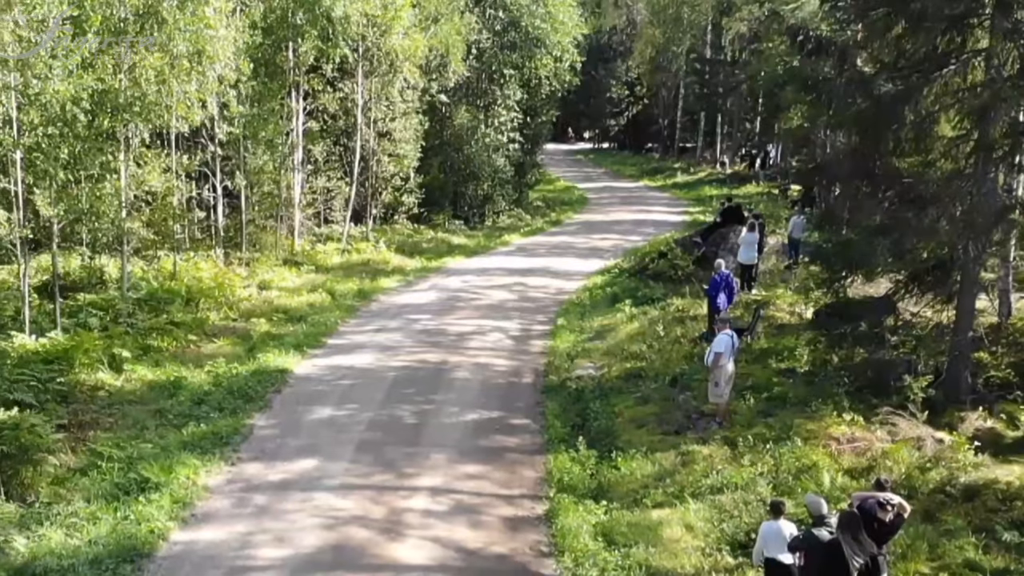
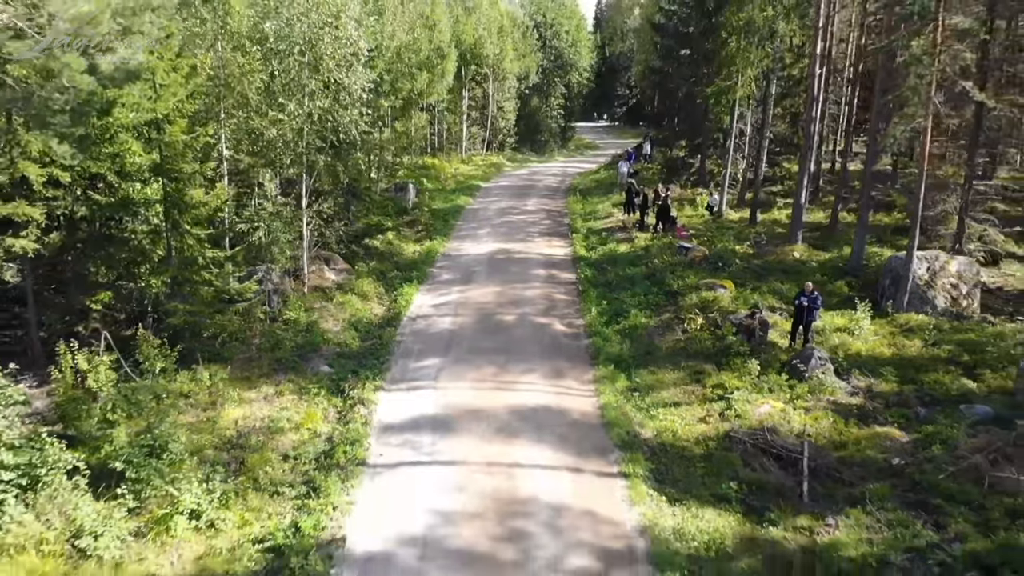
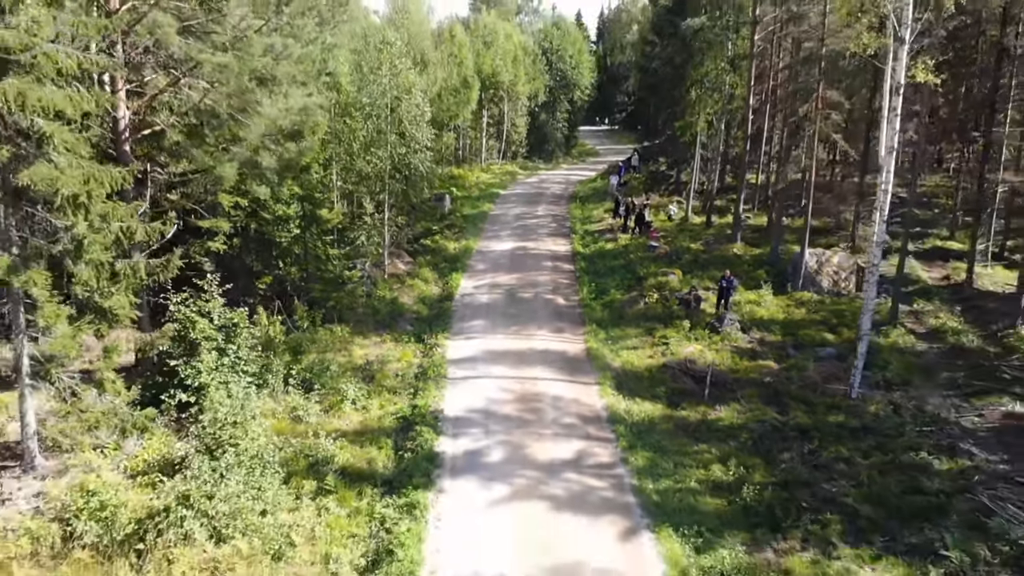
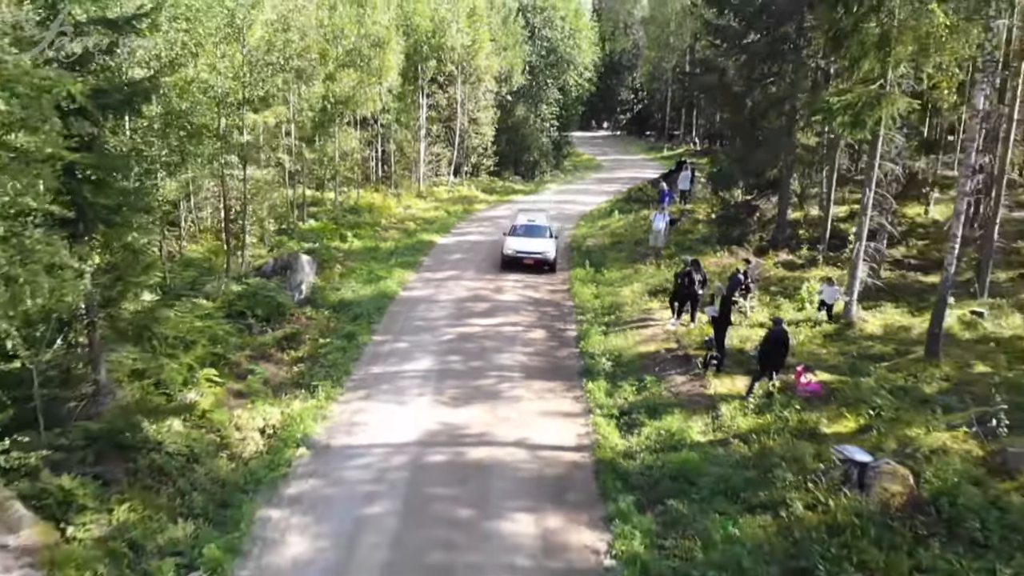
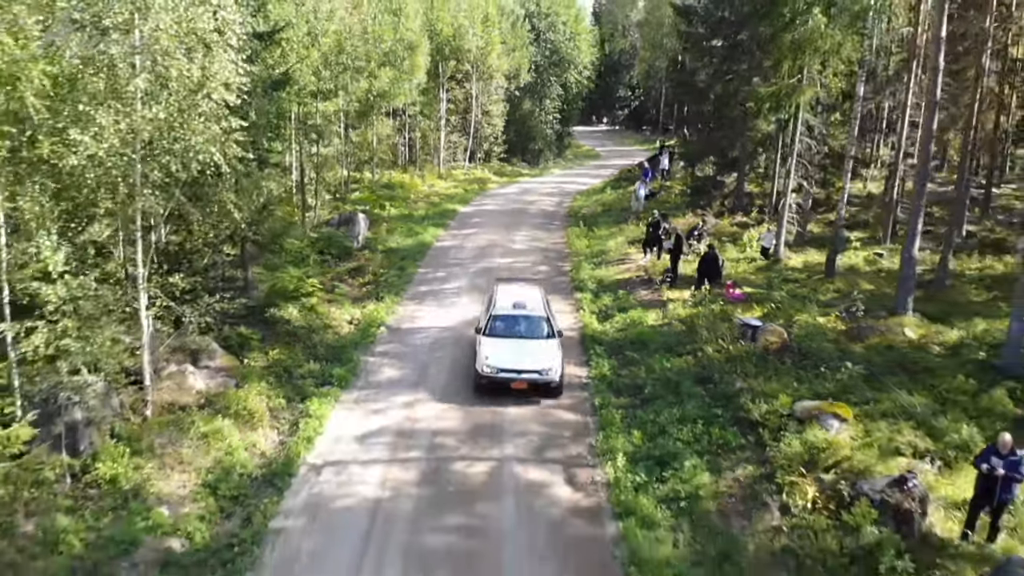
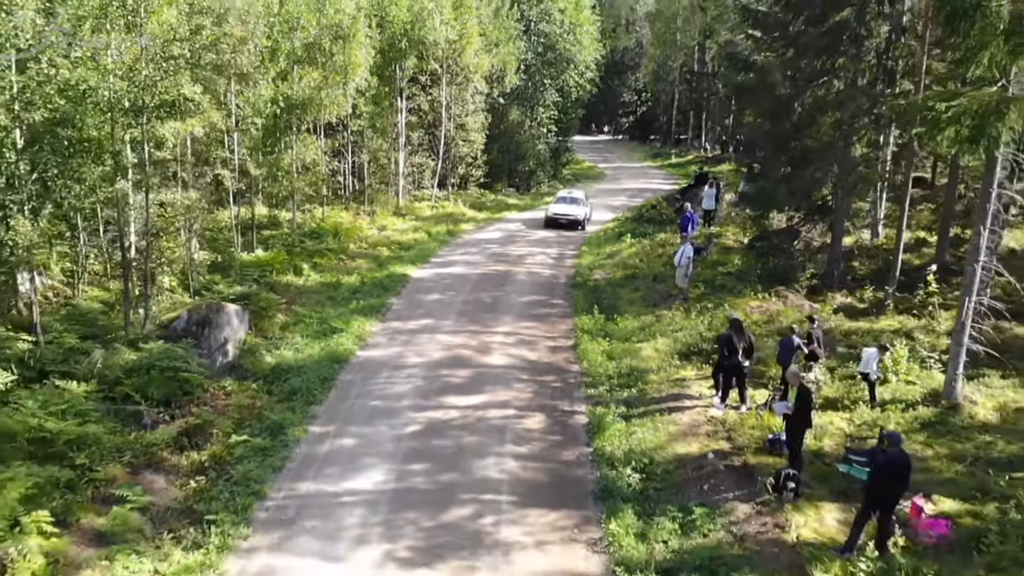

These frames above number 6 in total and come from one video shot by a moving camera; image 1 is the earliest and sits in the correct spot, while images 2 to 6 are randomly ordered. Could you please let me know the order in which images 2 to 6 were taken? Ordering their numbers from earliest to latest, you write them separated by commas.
6, 4, 5, 2, 3
